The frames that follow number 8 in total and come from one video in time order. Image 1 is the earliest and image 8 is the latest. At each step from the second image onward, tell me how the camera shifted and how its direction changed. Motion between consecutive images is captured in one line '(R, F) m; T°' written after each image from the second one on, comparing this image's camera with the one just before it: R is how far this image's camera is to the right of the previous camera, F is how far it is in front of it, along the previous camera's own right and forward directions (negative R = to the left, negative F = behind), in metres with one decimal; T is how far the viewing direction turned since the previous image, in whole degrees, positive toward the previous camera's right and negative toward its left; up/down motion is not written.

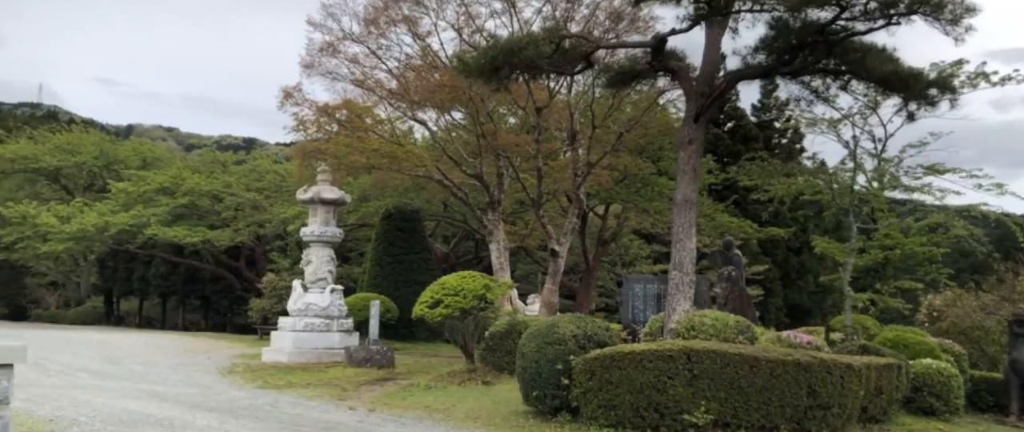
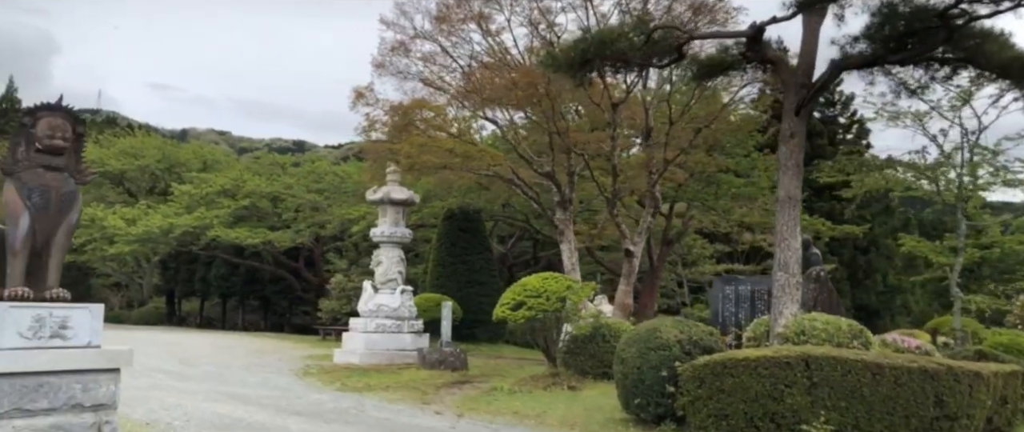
(-0.5, +0.3) m; -3°
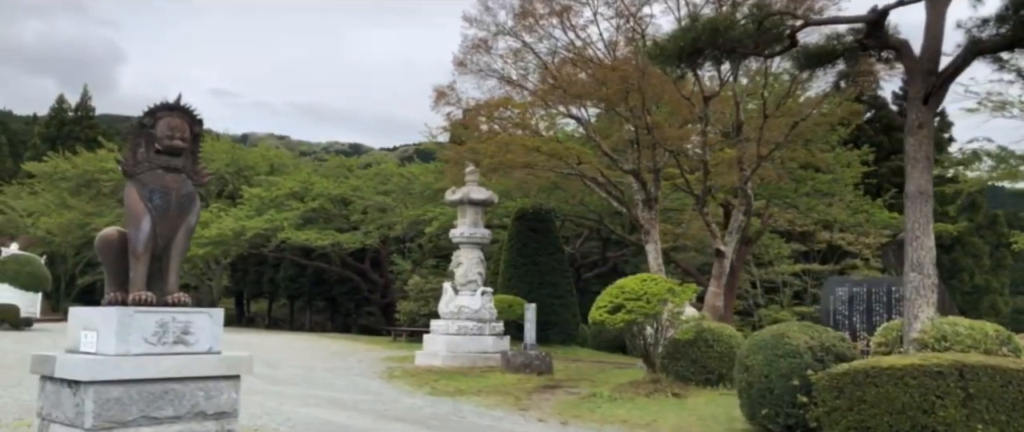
(-0.5, +0.3) m; -4°
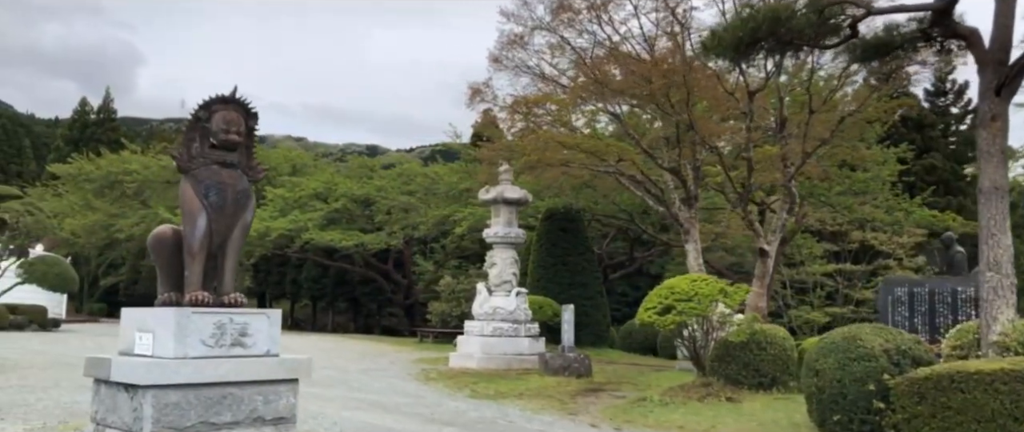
(-0.3, +0.3) m; -1°
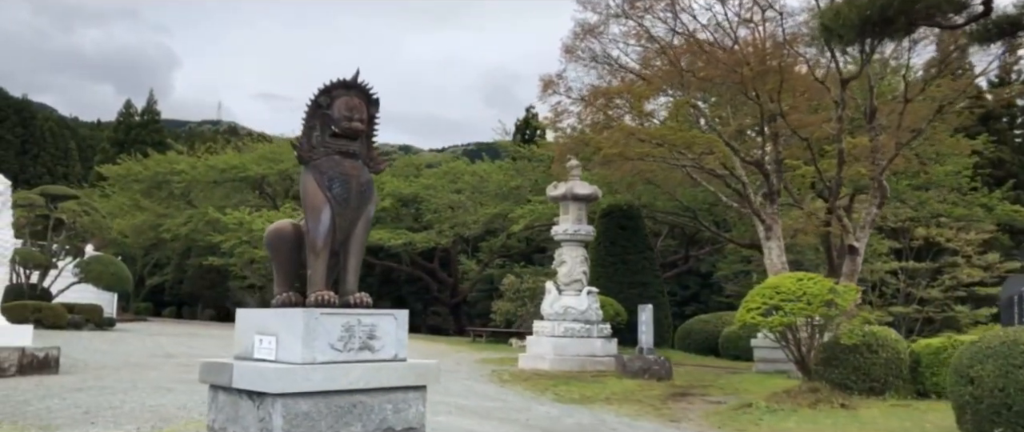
(-0.7, +0.4) m; -2°
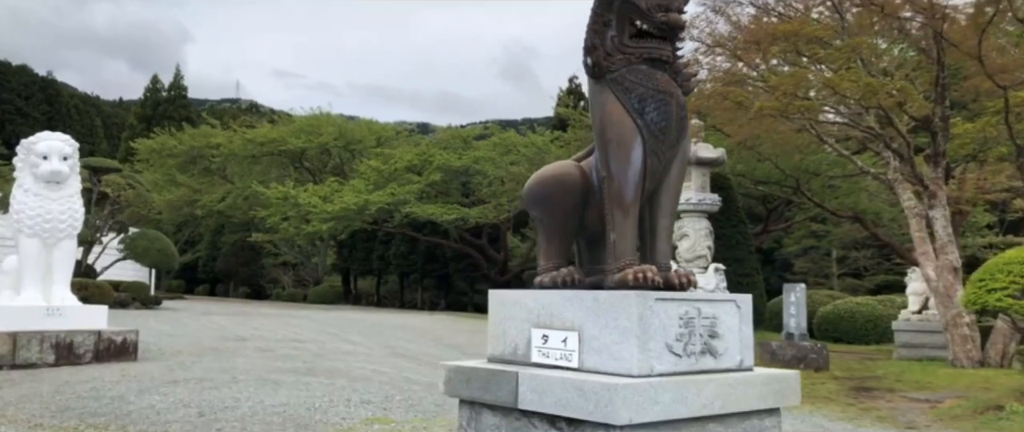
(-1.5, +1.6) m; -1°
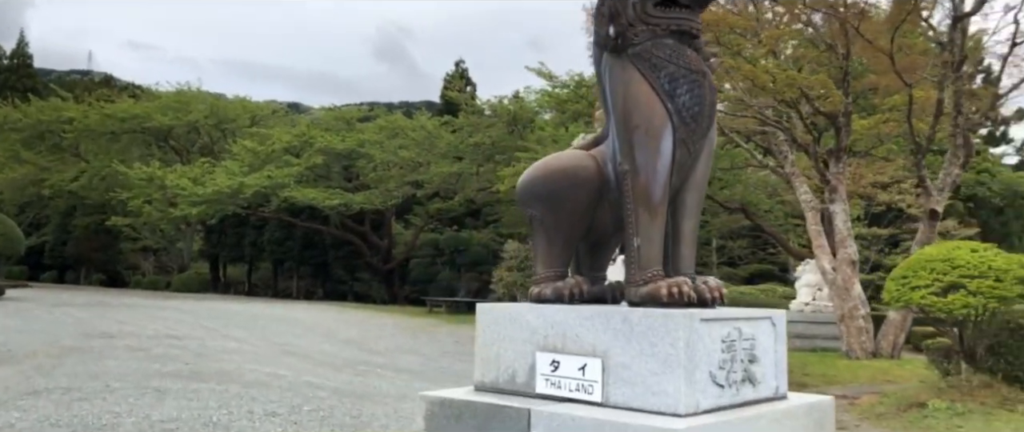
(-0.4, +0.6) m; +9°
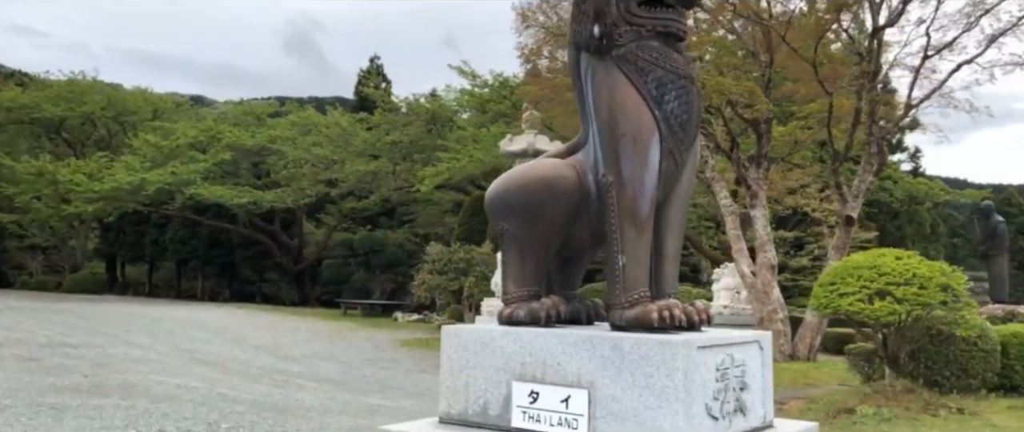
(-0.2, +0.3) m; +6°
